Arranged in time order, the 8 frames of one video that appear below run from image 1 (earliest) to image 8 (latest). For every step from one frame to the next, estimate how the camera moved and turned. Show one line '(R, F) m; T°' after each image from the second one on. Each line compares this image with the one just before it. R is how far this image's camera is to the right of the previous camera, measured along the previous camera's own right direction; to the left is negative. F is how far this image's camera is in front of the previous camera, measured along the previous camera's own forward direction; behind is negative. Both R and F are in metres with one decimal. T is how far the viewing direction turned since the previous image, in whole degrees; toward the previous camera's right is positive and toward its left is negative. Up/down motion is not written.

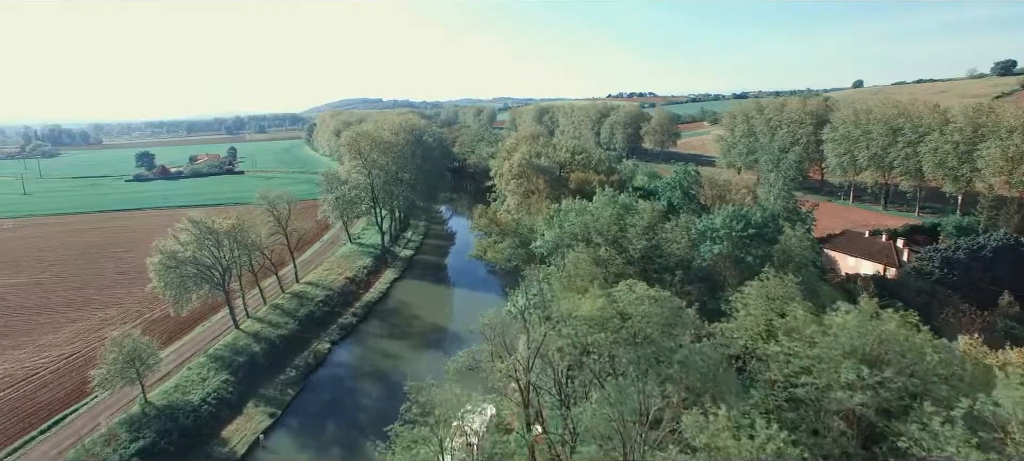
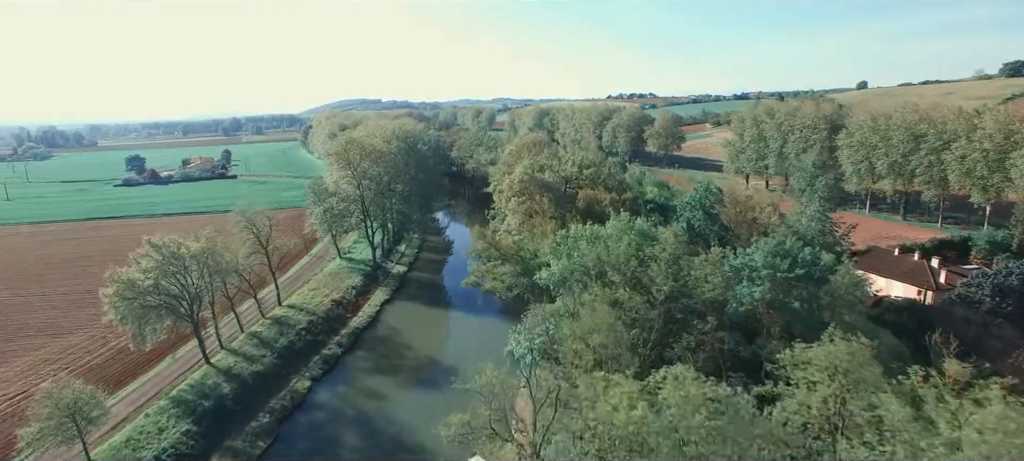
(-0.1, +2.9) m; 0°
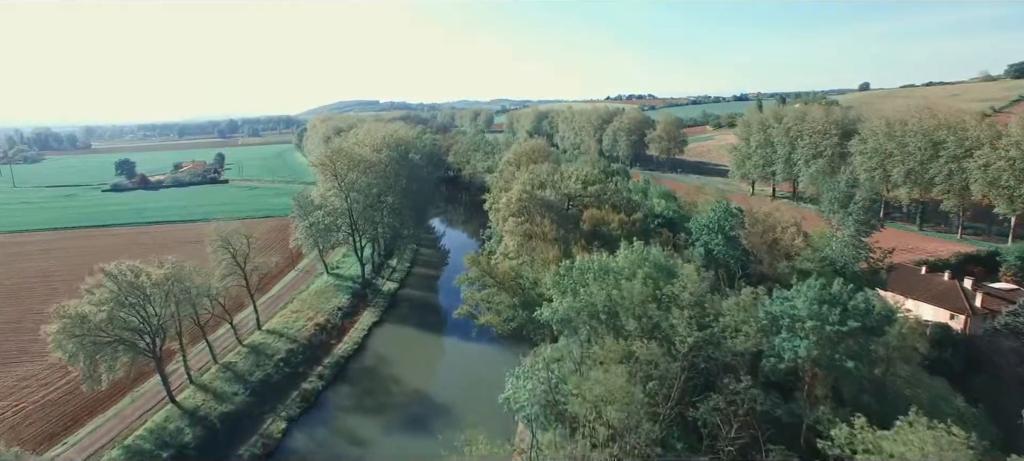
(0.0, +2.5) m; 0°
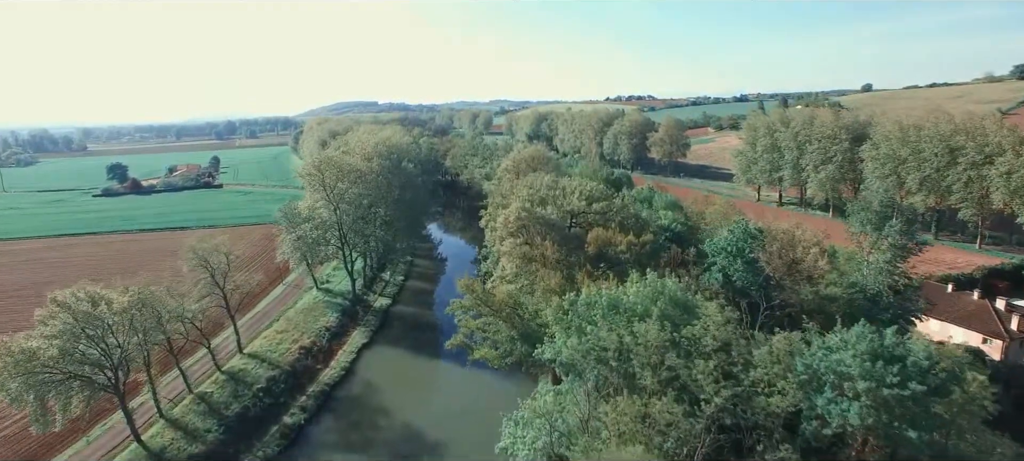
(+0.1, +2.1) m; 0°
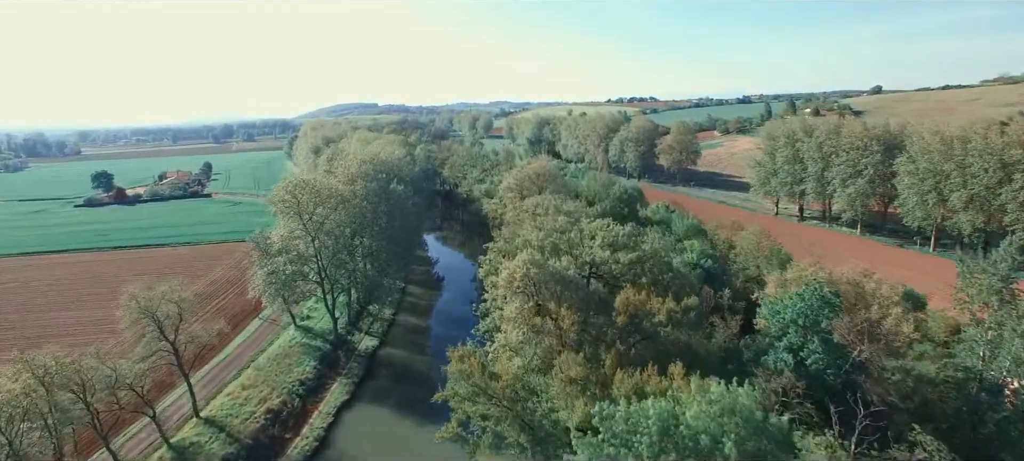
(-0.2, +4.6) m; 0°
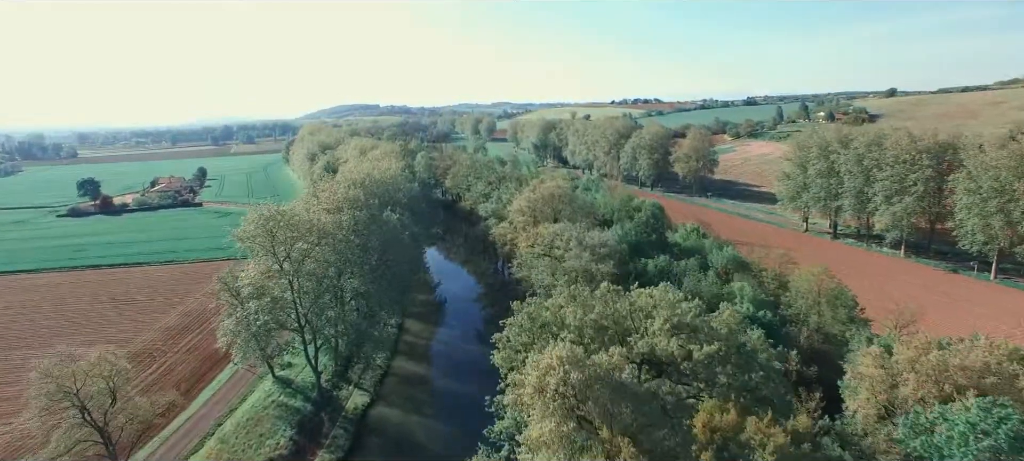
(-0.6, +5.1) m; 0°
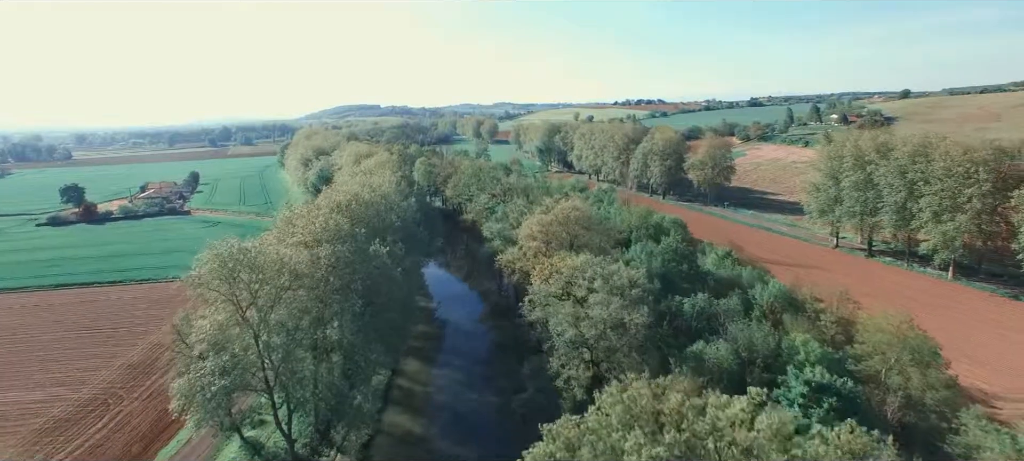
(-0.5, +4.8) m; 0°
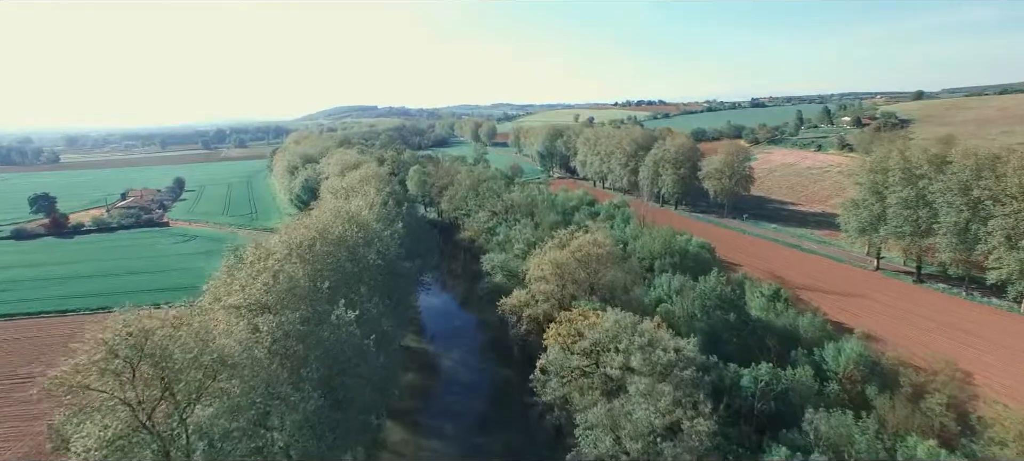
(-0.3, +6.2) m; 0°
